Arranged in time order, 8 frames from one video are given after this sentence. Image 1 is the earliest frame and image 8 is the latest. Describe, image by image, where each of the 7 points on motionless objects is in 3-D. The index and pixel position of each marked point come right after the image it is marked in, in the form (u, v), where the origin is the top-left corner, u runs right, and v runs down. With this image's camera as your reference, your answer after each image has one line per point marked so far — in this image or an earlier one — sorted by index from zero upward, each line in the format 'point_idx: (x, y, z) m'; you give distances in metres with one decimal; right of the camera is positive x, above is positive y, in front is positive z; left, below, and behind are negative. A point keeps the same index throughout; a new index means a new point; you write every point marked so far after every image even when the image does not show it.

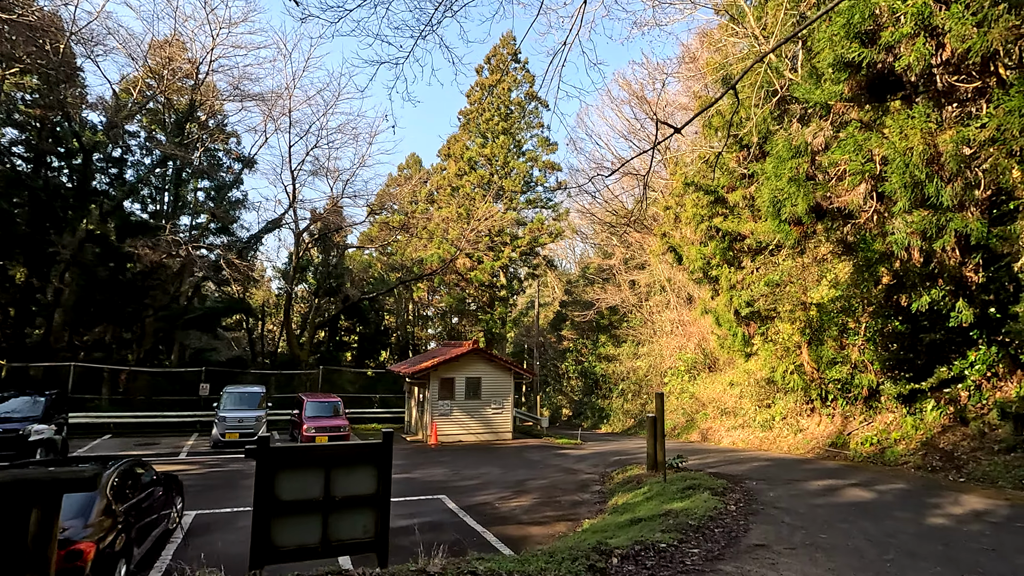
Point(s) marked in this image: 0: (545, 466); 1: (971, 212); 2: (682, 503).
0: (+0.8, -4.5, +13.4) m
1: (+7.6, +1.3, +8.8) m
2: (+2.4, -3.0, +7.5) m
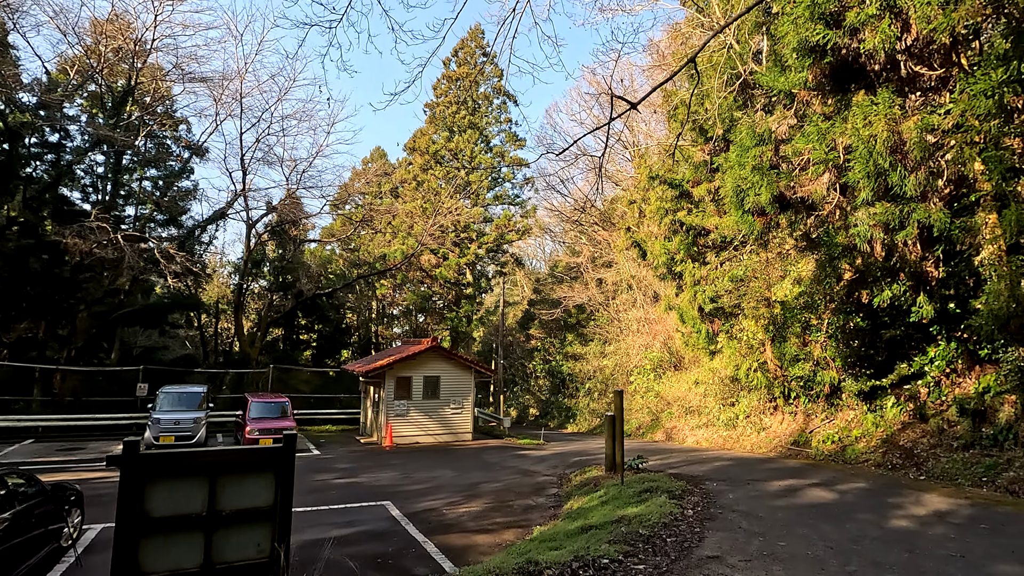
0: (-0.3, -4.3, +12.8) m
1: (+6.8, +1.4, +8.6) m
2: (+1.6, -2.9, +7.0) m
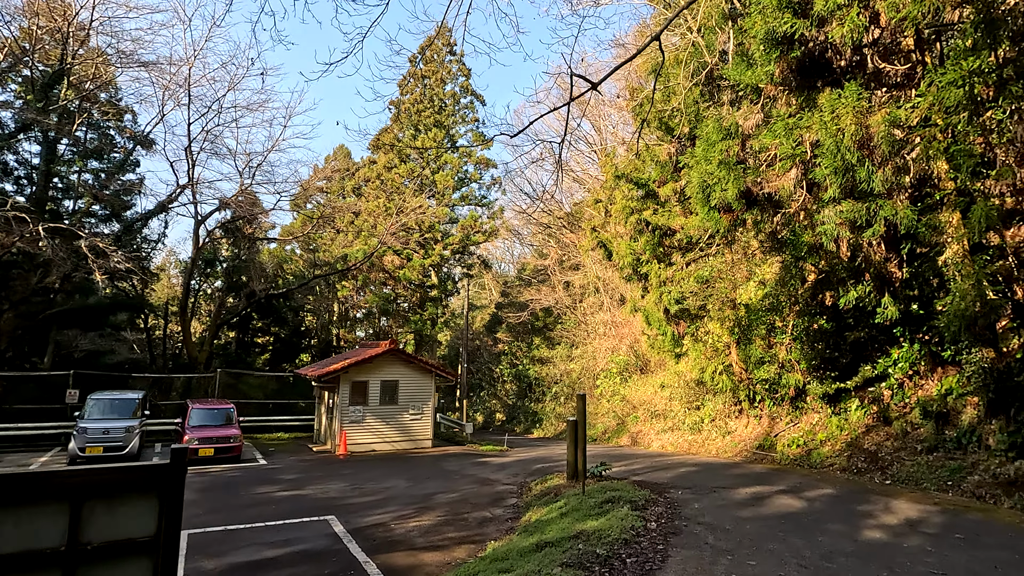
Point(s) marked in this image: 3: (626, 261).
0: (-1.2, -4.3, +12.2) m
1: (+6.1, +1.4, +8.4) m
2: (+1.0, -2.8, +6.5) m
3: (+3.4, +0.8, +16.2) m
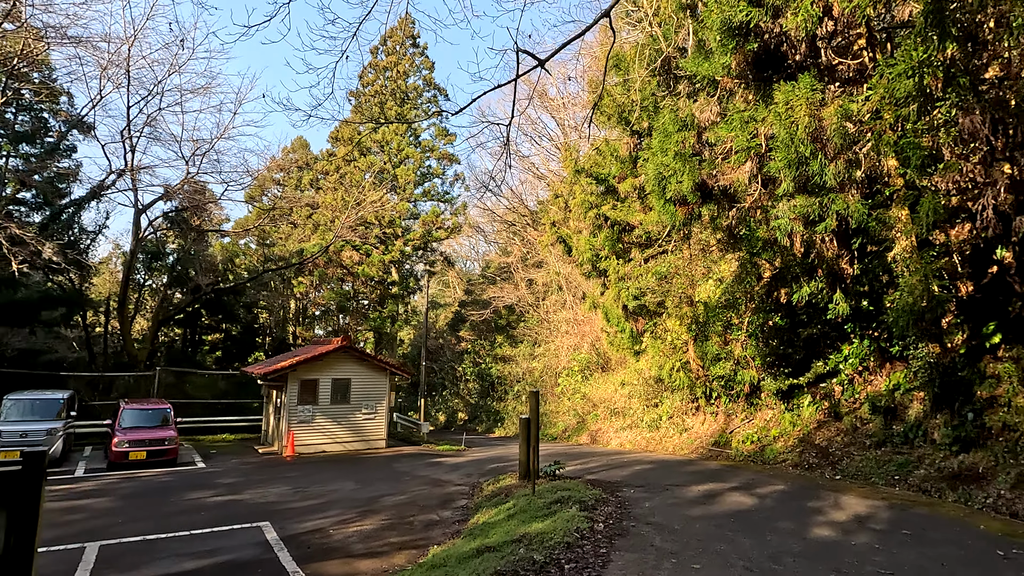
0: (-2.2, -4.1, +11.7) m
1: (+5.3, +1.5, +8.4) m
2: (+0.3, -2.7, +6.2) m
3: (+2.2, +0.9, +16.1) m
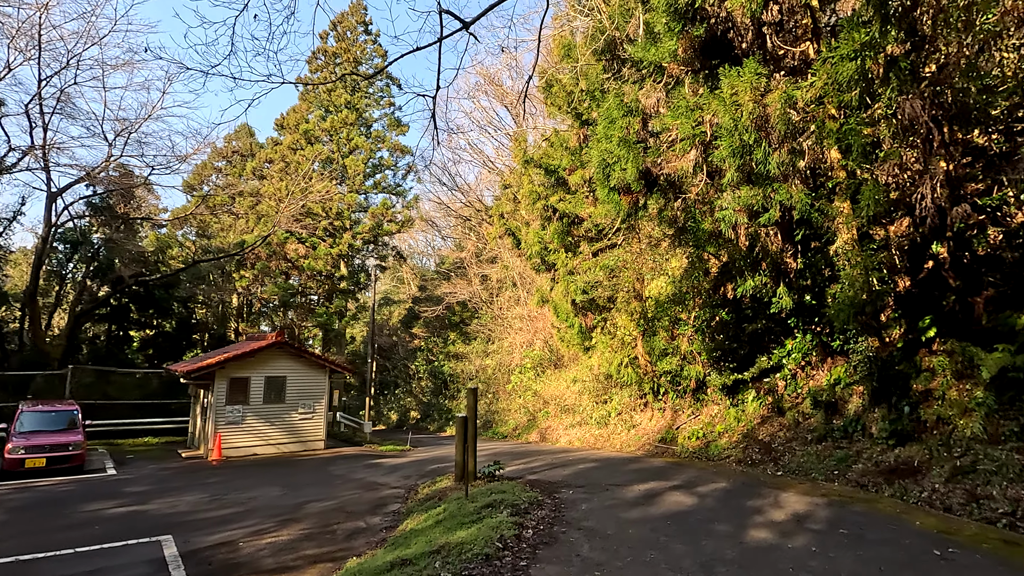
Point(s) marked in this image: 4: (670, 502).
0: (-3.5, -4.0, +11.0) m
1: (+4.3, +1.6, +8.2) m
2: (-0.5, -2.6, +5.7) m
3: (+0.6, +1.1, +15.6) m
4: (+2.0, -2.8, +6.9) m
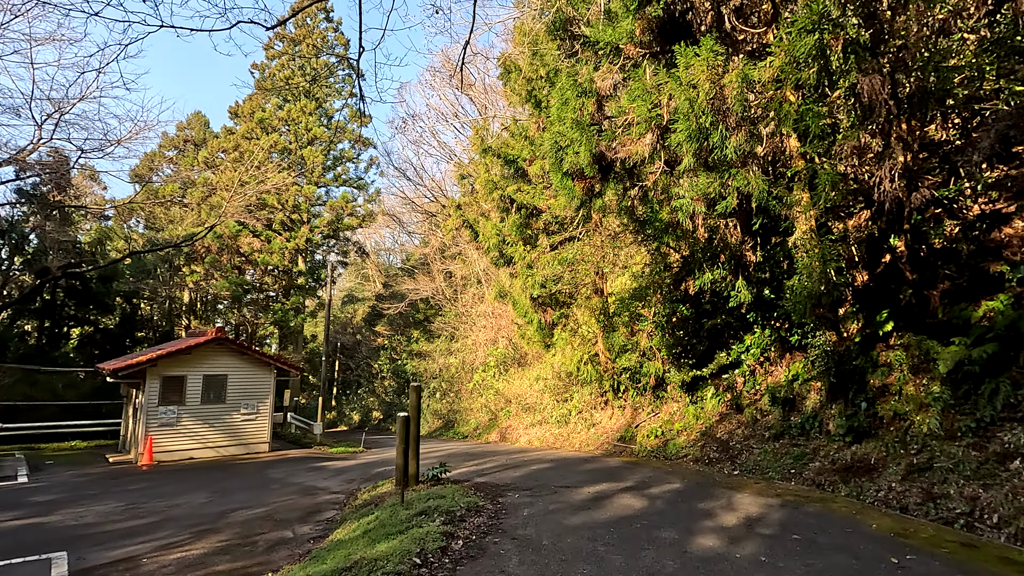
0: (-4.4, -3.8, +10.3) m
1: (+3.5, +1.7, +7.9) m
2: (-1.2, -2.4, +5.1) m
3: (-0.6, +1.3, +15.1) m
4: (+1.3, -2.6, +6.5) m
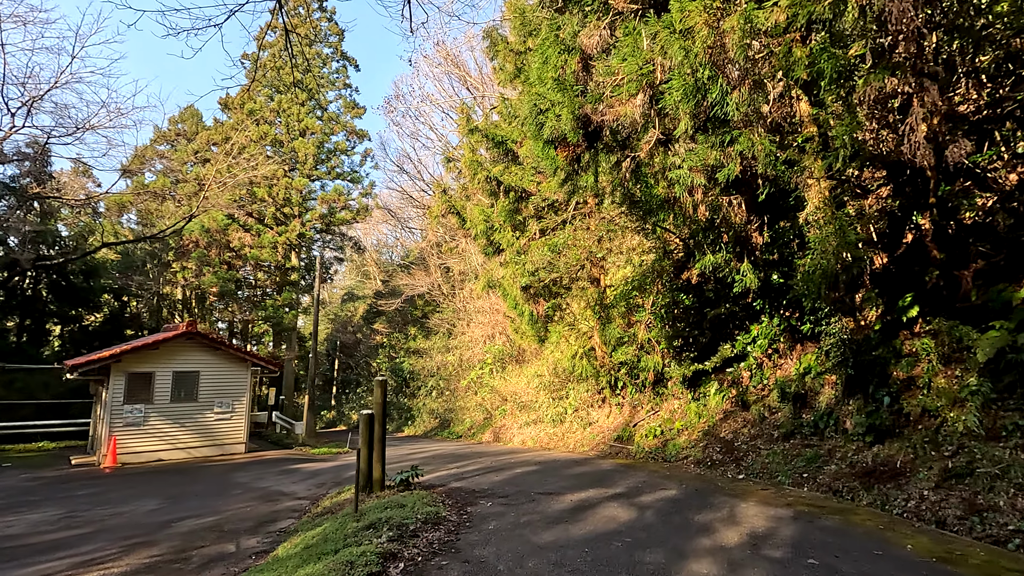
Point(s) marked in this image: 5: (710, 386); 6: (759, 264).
0: (-4.7, -3.6, +9.4) m
1: (+3.2, +2.0, +6.9) m
2: (-1.5, -2.2, +4.2) m
3: (-0.8, +1.5, +14.2) m
4: (+0.9, -2.4, +5.5) m
5: (+4.0, -2.0, +10.8) m
6: (+4.2, +0.4, +9.2) m
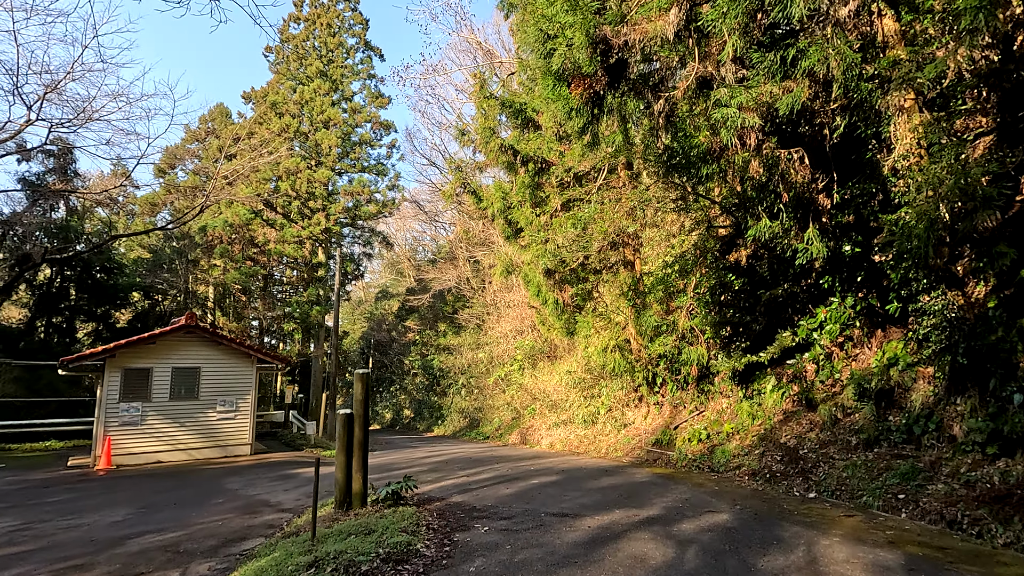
0: (-4.5, -3.3, +8.4) m
1: (+3.2, +2.4, +5.3) m
2: (-1.7, -1.9, +2.9) m
3: (-0.3, +1.8, +12.8) m
4: (+0.9, -2.0, +4.1) m
5: (+4.3, -1.6, +9.1) m
6: (+4.4, +0.8, +7.5) m
